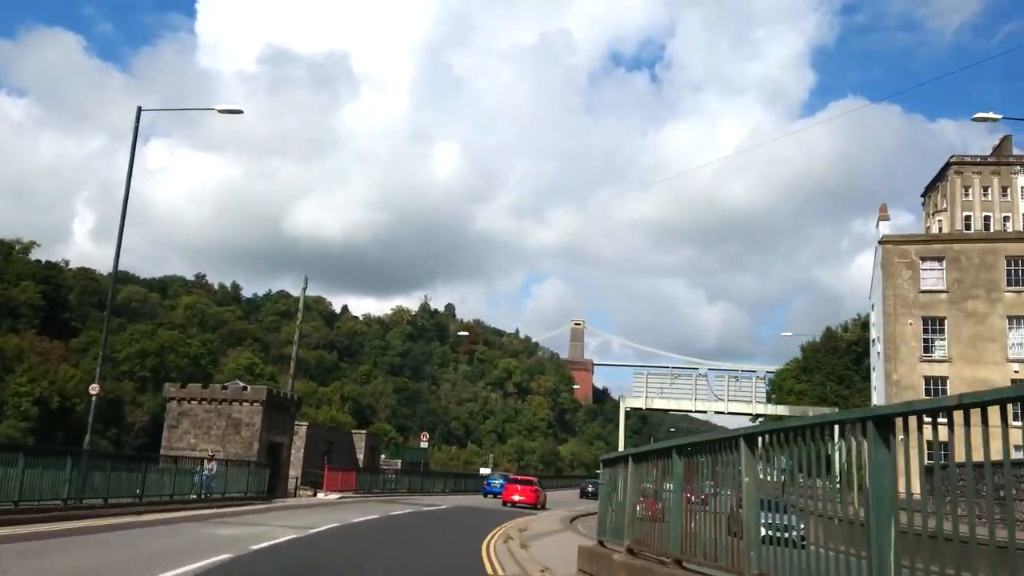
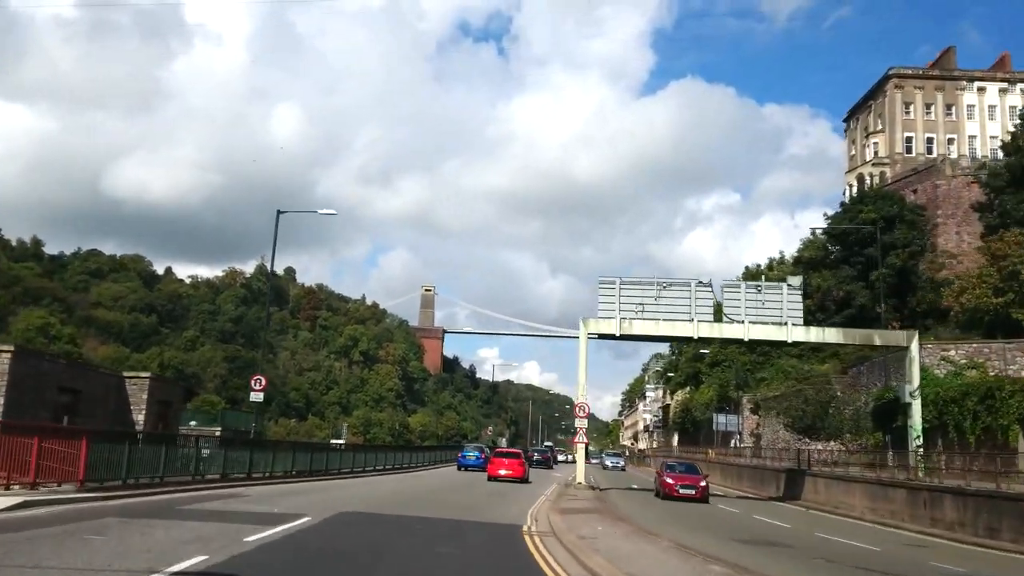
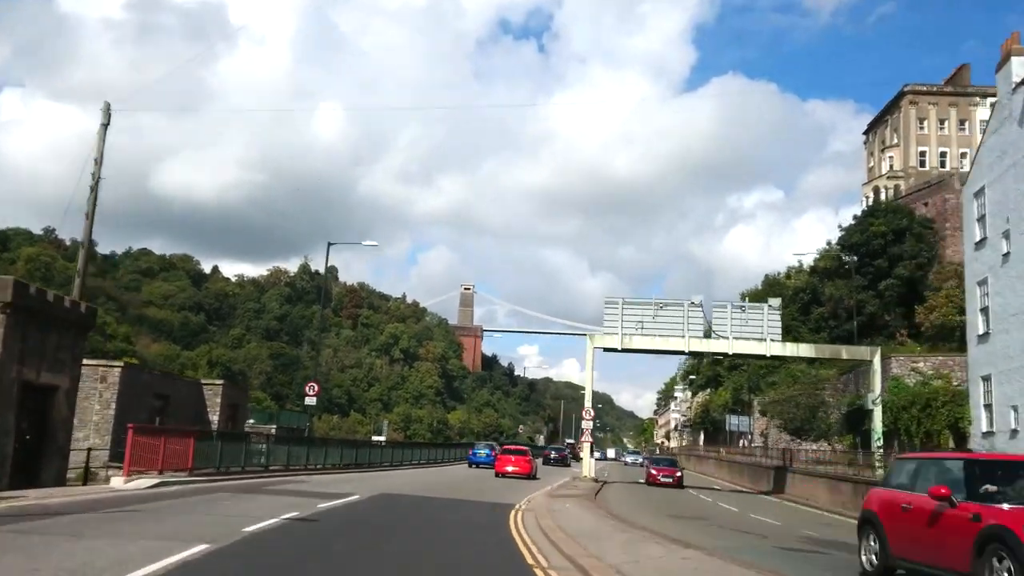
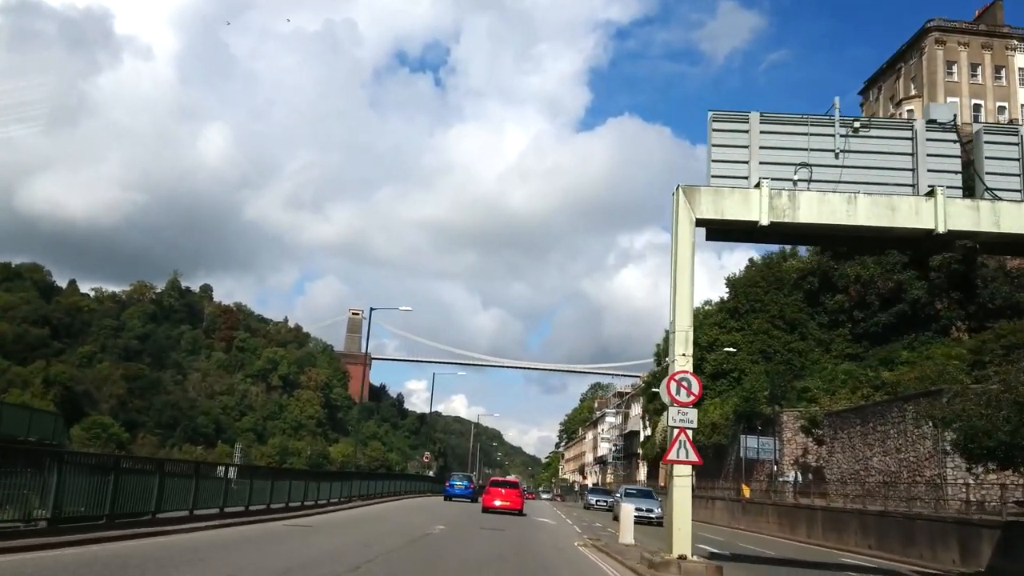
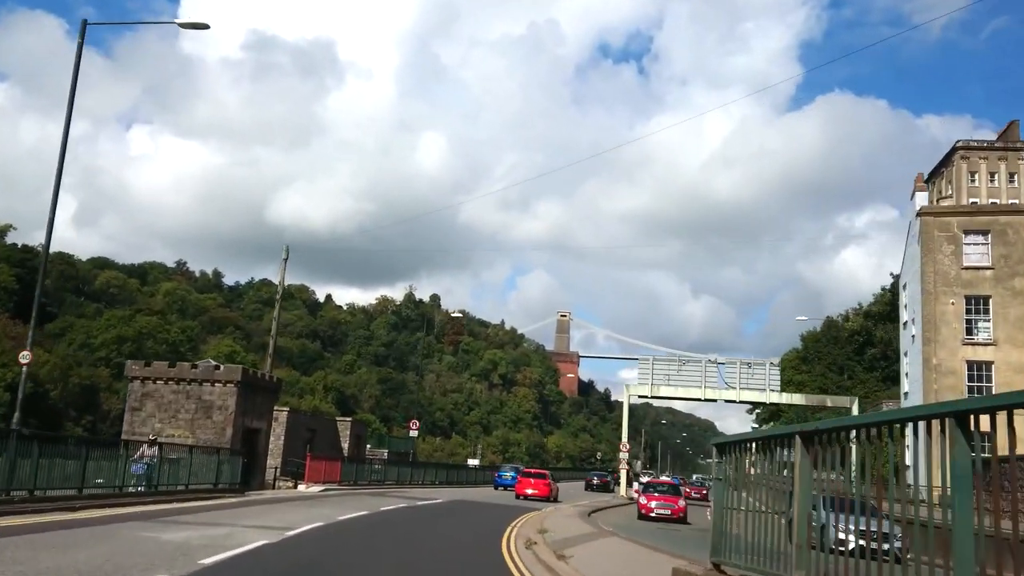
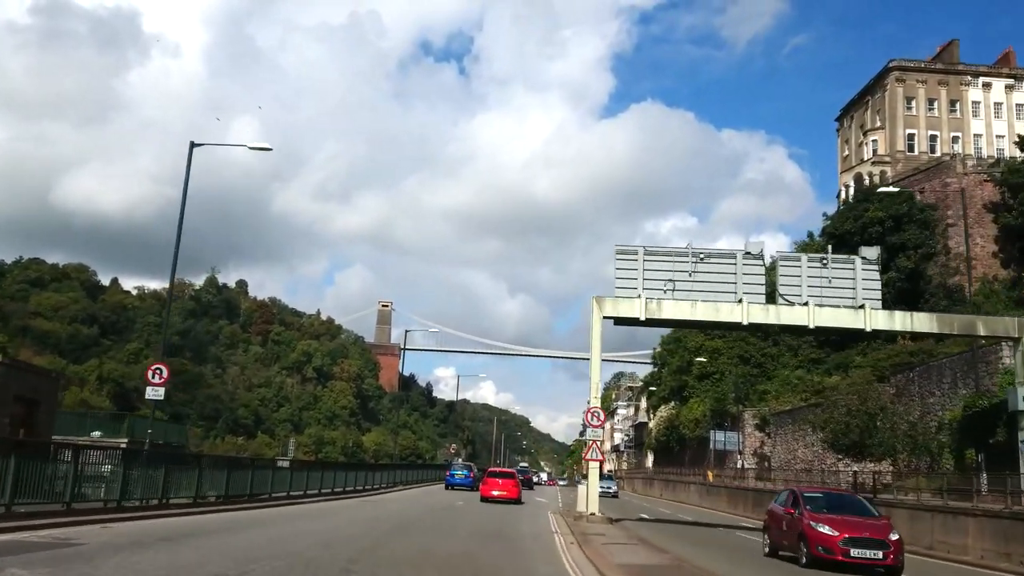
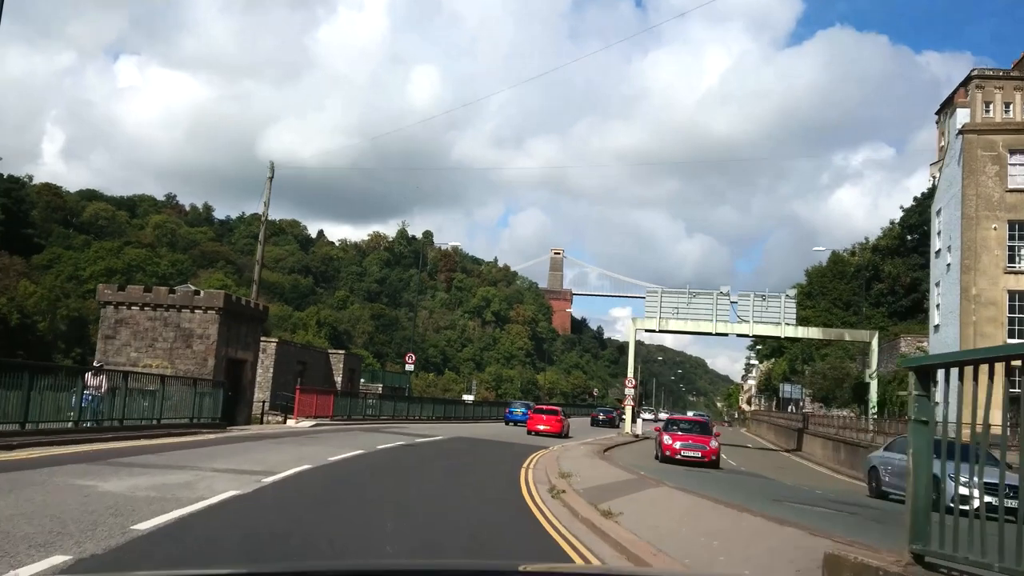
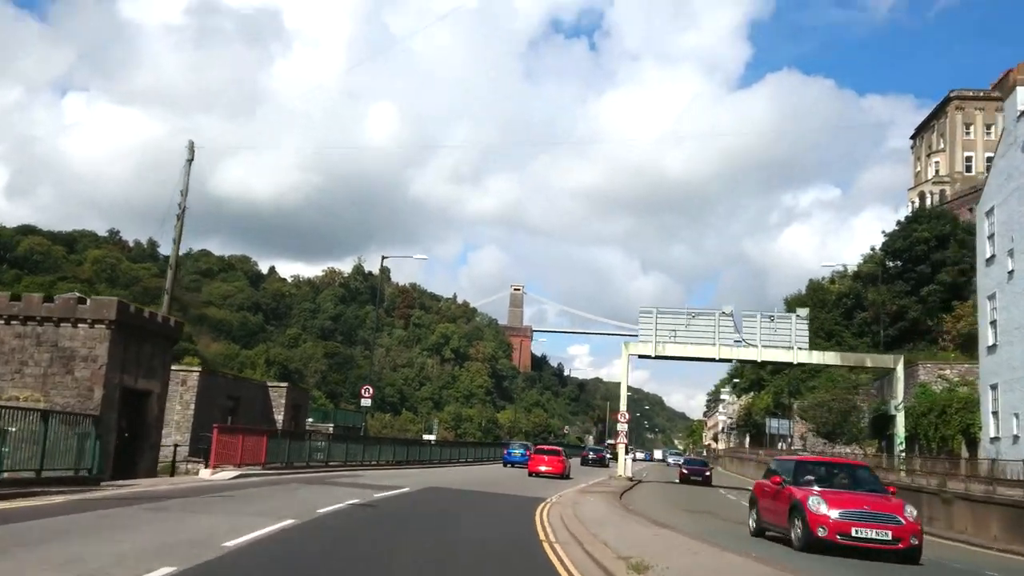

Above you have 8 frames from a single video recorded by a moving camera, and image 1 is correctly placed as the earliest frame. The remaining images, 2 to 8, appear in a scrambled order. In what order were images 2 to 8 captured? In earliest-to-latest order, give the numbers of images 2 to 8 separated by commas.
5, 7, 8, 3, 2, 6, 4
